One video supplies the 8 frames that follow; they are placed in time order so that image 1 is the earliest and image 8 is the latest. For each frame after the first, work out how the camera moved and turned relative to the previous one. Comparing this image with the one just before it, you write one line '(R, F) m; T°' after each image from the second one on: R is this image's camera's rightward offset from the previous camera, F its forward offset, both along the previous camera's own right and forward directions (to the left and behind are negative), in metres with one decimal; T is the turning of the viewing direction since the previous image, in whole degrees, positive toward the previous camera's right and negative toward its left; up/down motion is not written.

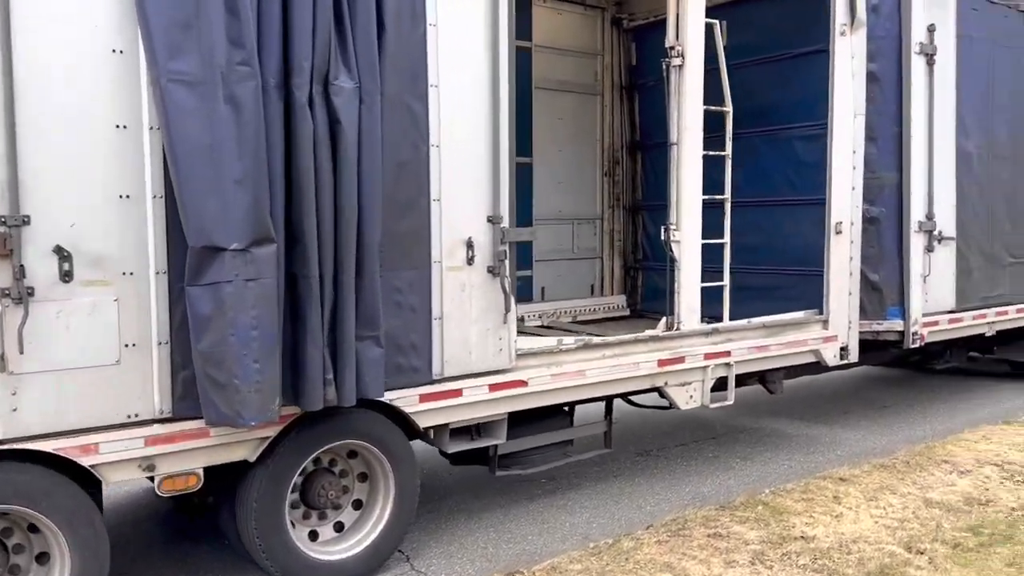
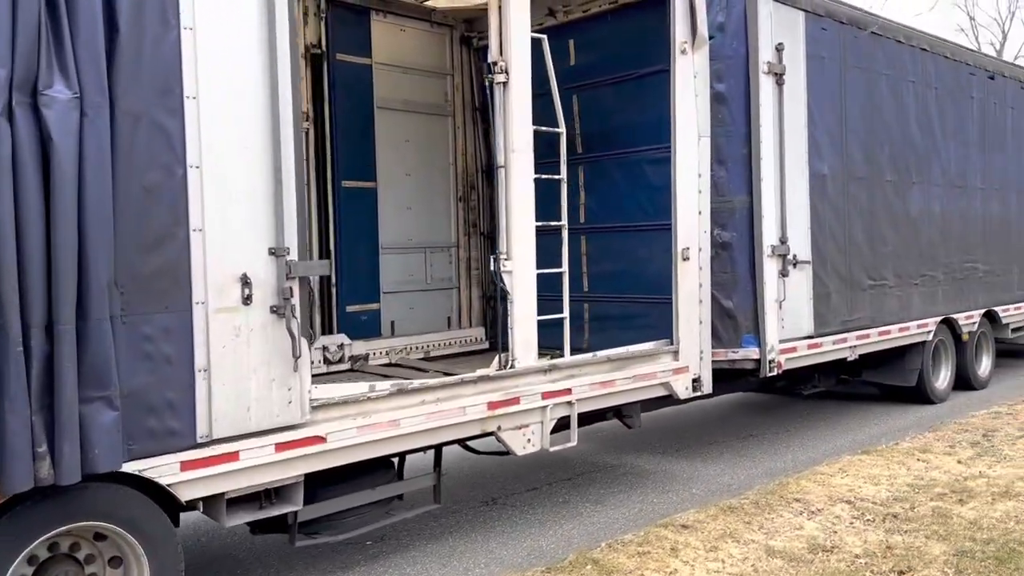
(+0.6, +0.5) m; +6°
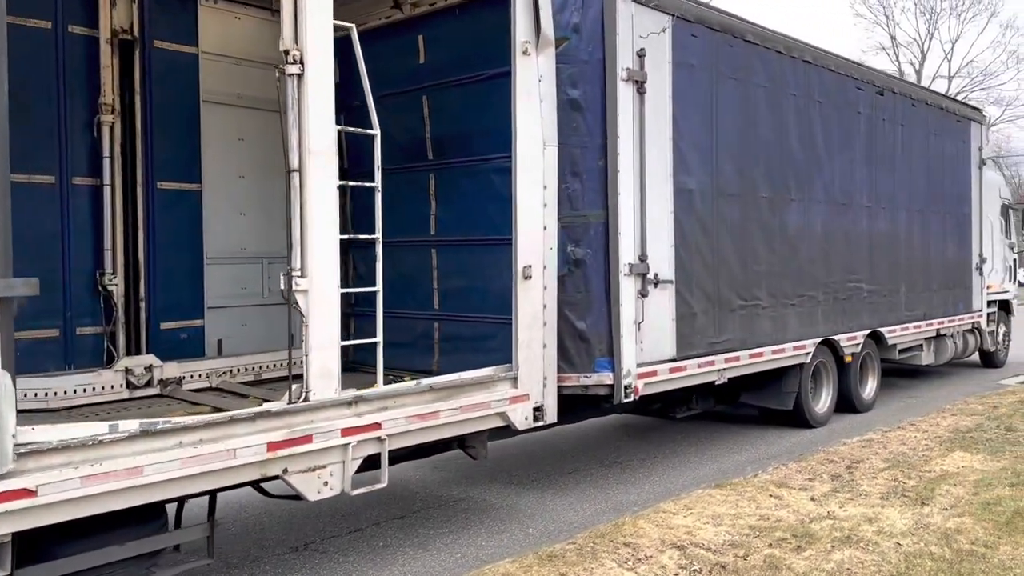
(+0.7, +0.5) m; +4°
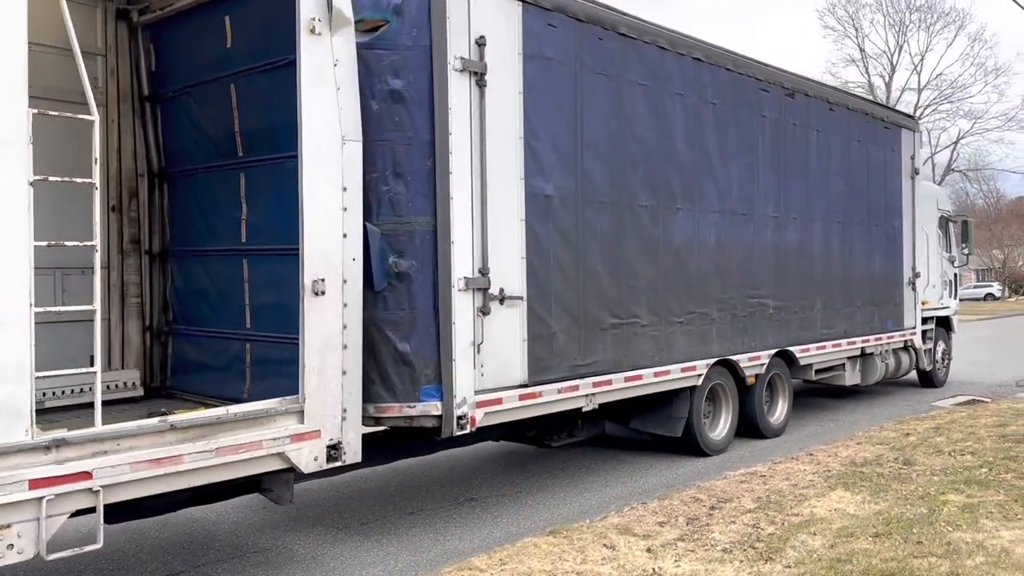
(+1.1, +0.7) m; +1°
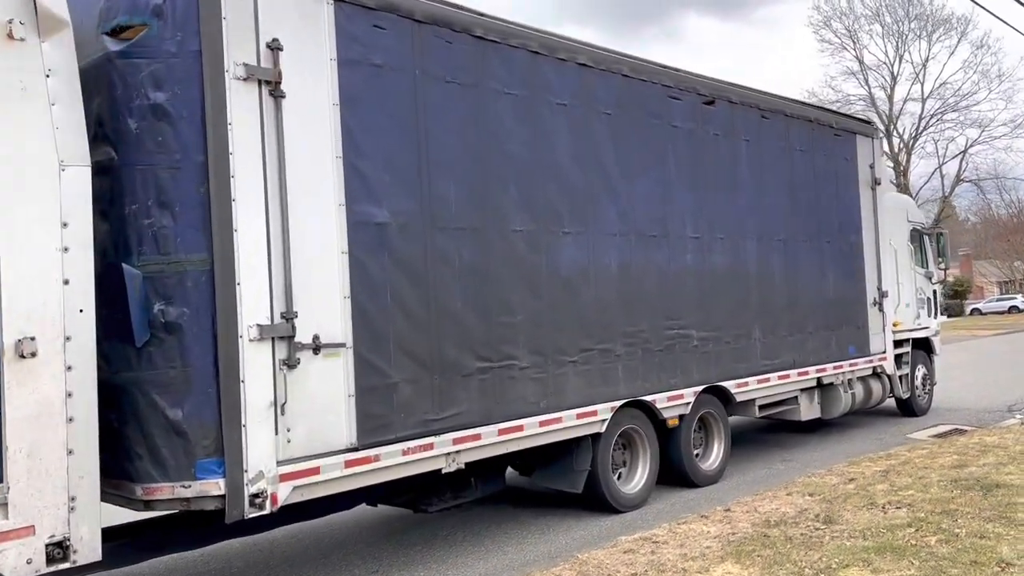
(+1.2, +0.9) m; -1°
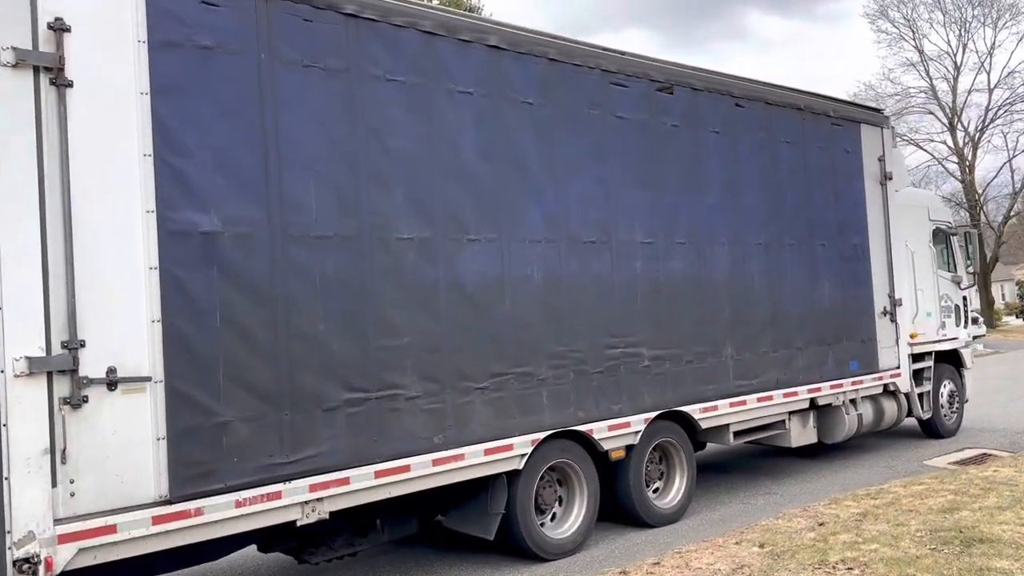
(+1.1, +0.9) m; -4°
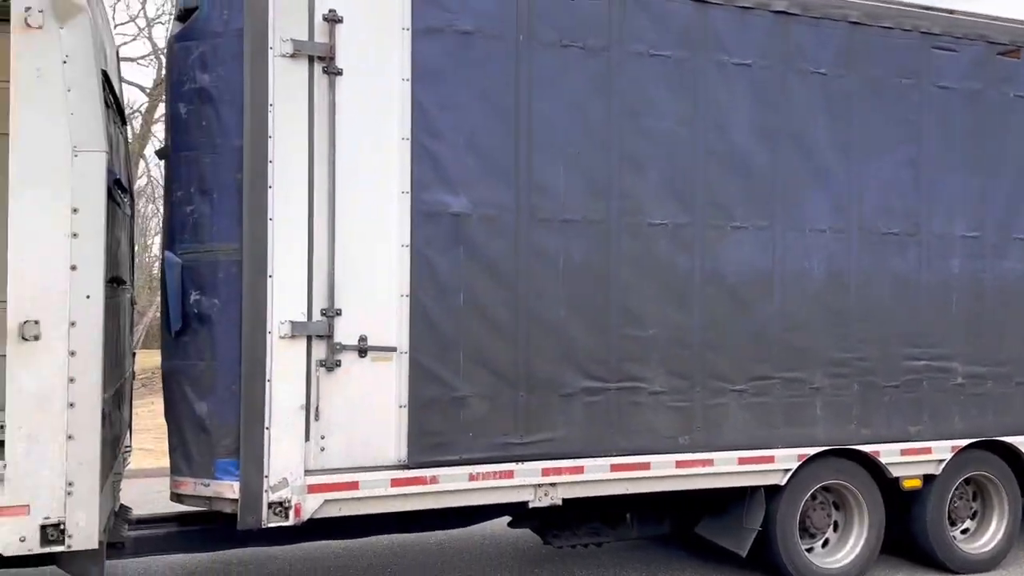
(+0.4, +0.3) m; -22°
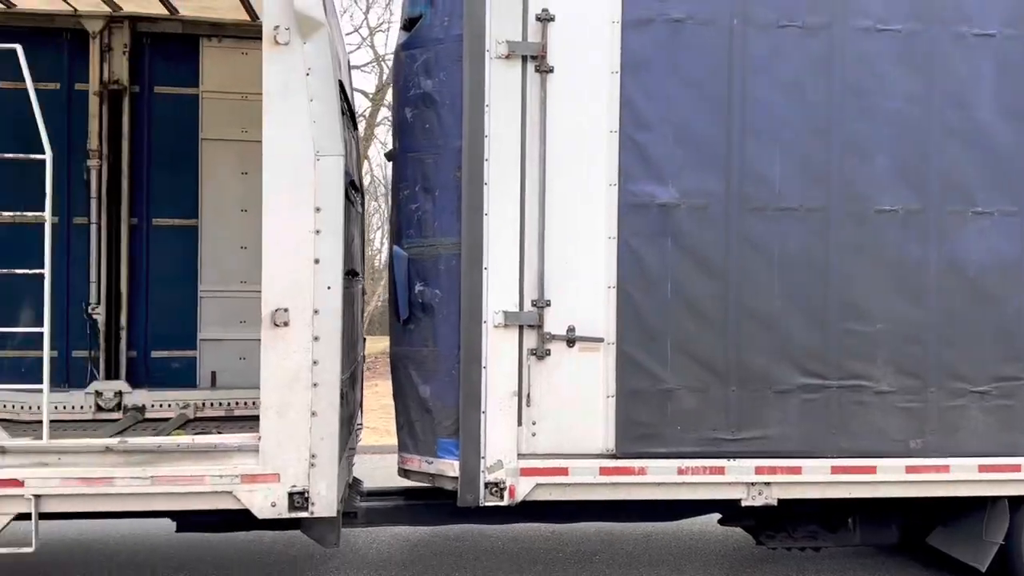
(0.0, -0.1) m; -14°
